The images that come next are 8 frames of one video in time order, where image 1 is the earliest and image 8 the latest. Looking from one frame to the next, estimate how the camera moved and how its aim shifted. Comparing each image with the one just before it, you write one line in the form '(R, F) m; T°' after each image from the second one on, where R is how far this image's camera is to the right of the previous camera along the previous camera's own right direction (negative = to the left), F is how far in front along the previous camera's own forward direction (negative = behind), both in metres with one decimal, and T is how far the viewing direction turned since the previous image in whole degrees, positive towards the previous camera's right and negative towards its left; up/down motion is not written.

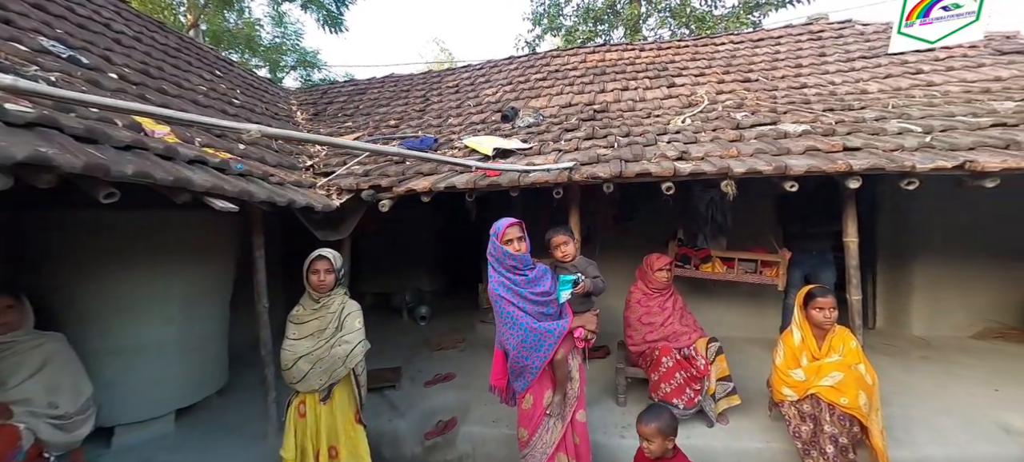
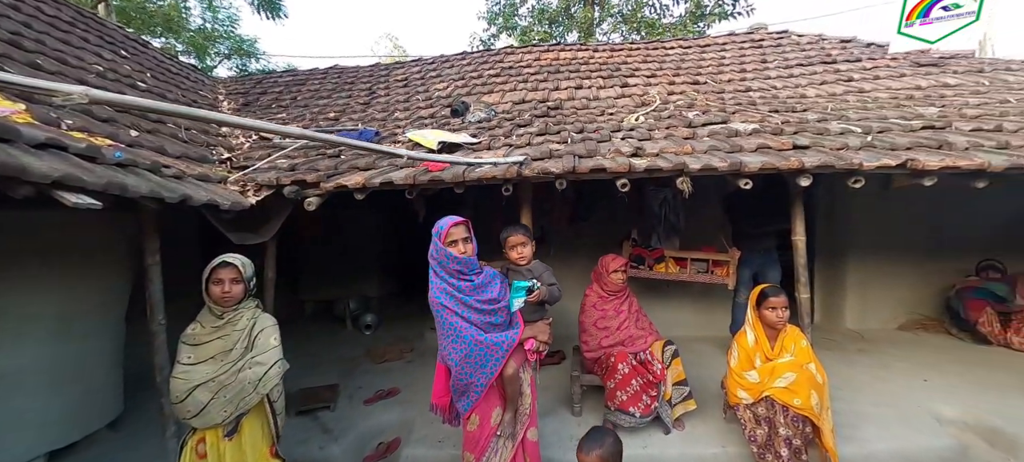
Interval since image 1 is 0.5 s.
(+0.1, +0.3) m; +6°
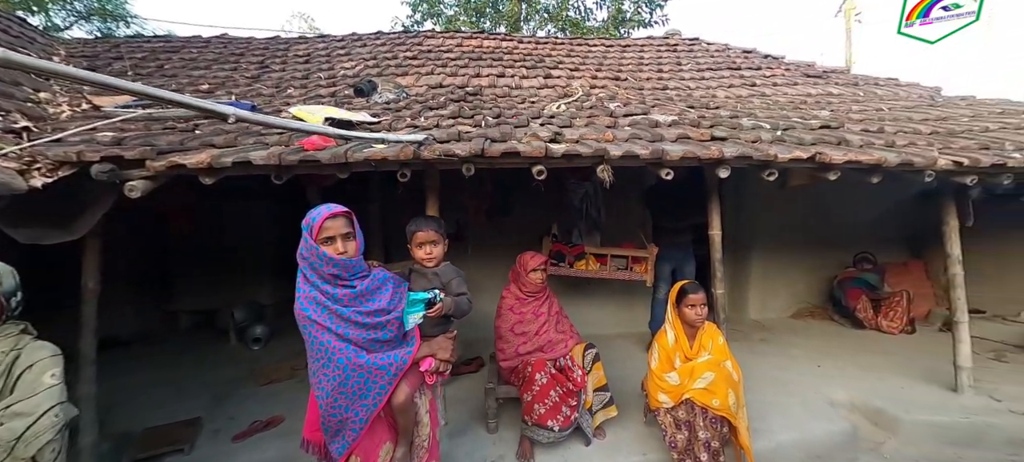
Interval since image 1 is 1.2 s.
(+0.2, +0.5) m; +10°
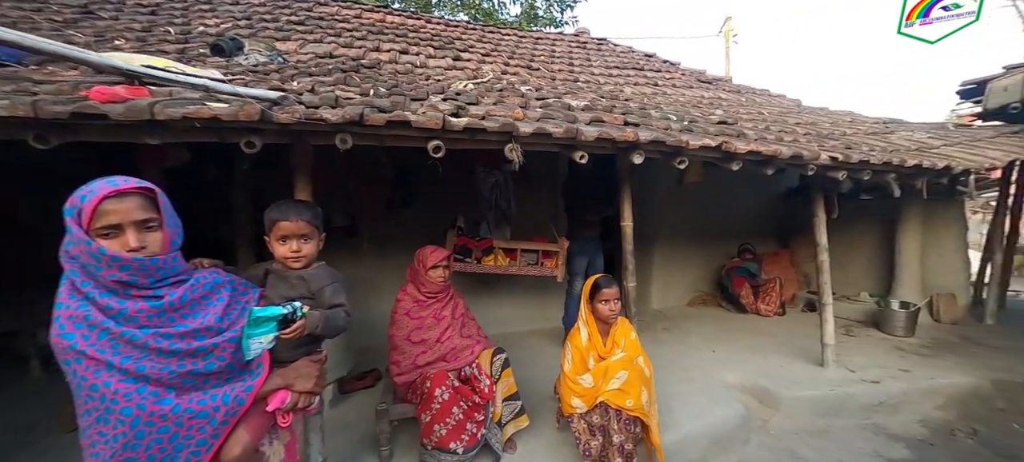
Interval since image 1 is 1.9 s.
(+0.1, +0.4) m; +13°
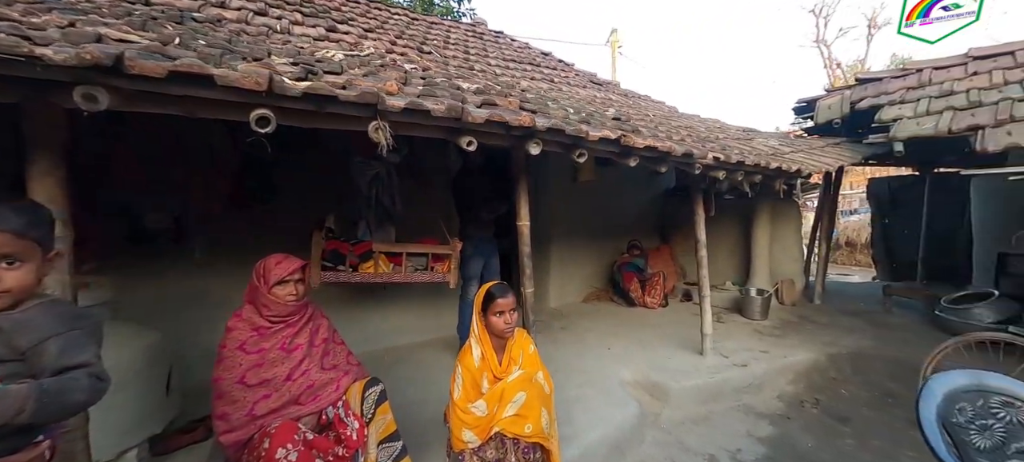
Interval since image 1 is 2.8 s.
(+0.2, +0.4) m; +15°
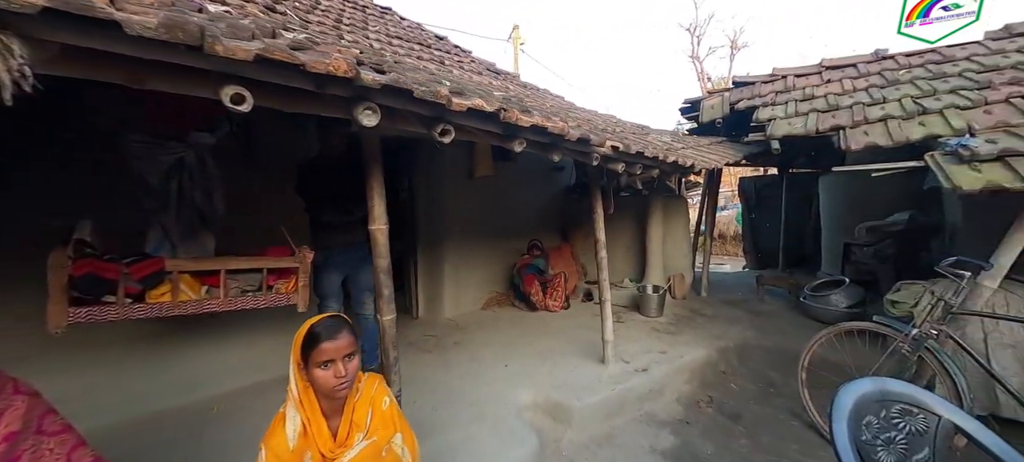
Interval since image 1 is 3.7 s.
(+0.3, +0.6) m; +14°
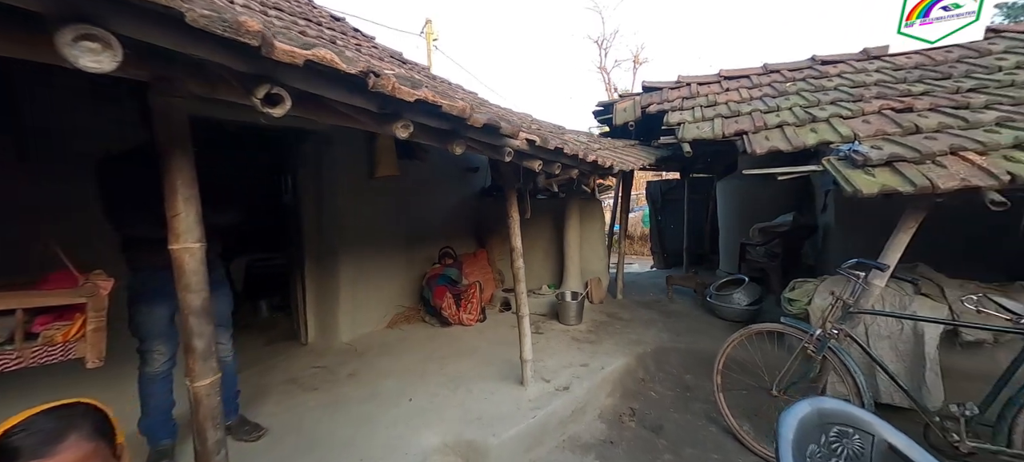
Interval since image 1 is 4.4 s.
(+0.1, +0.5) m; +12°
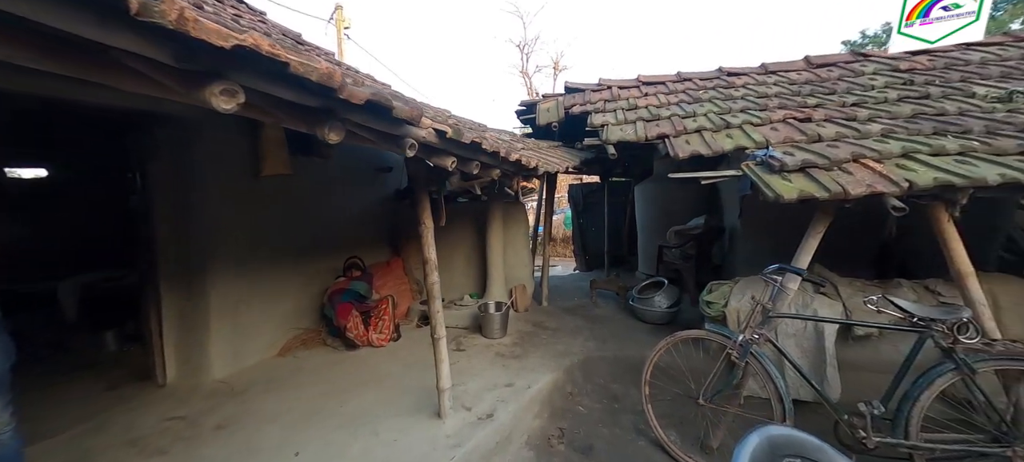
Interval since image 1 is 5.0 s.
(+0.1, +0.4) m; +12°
